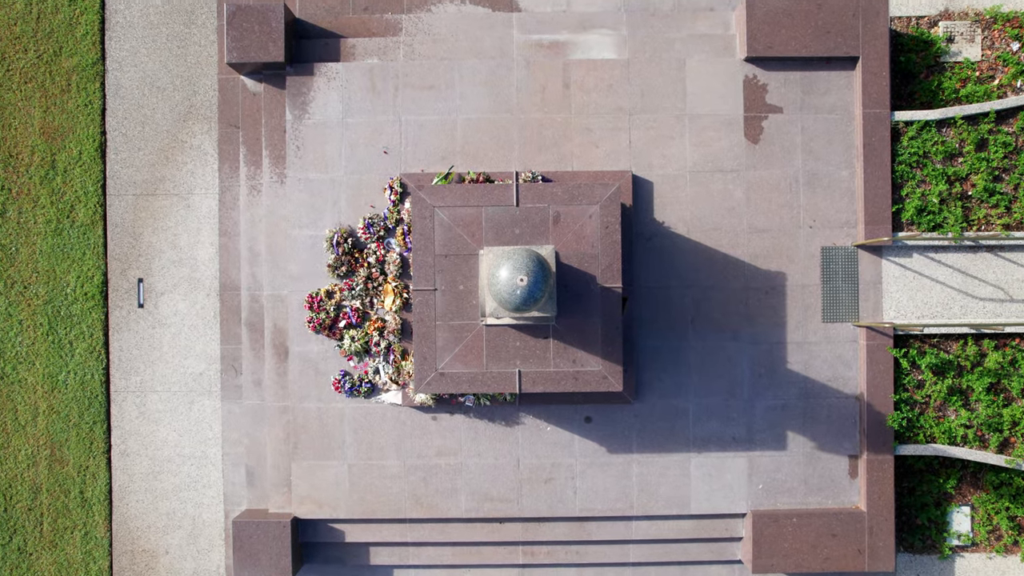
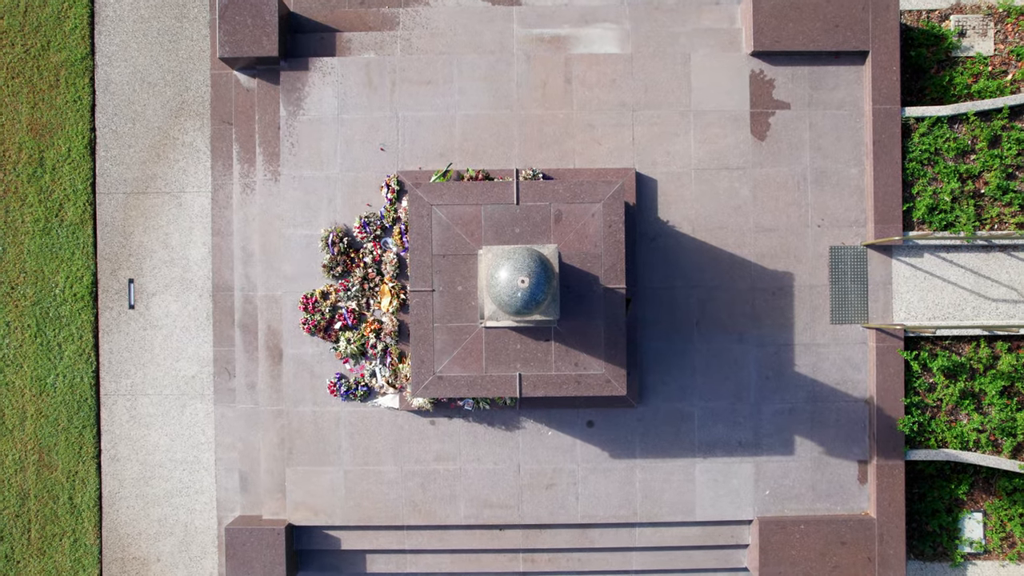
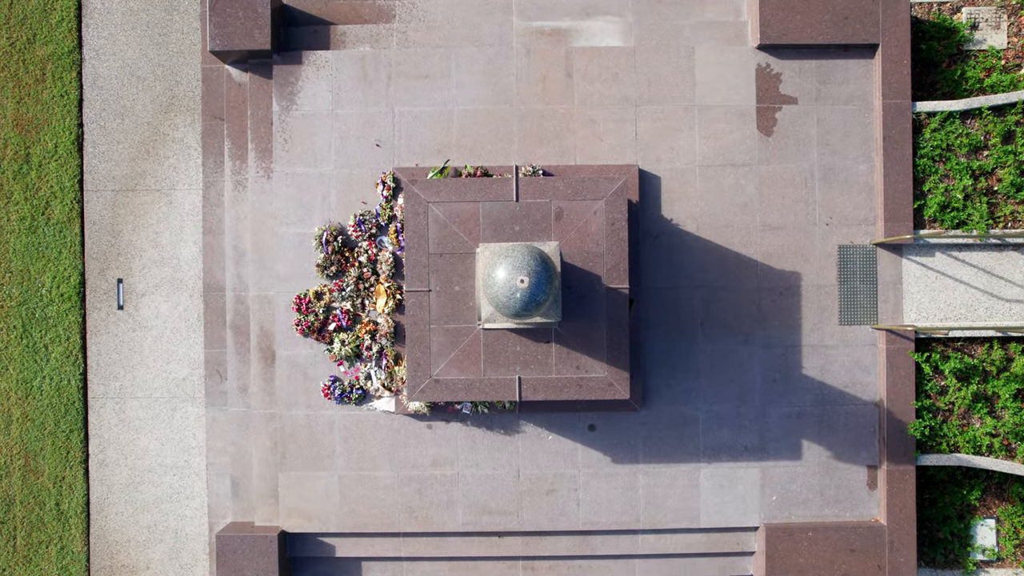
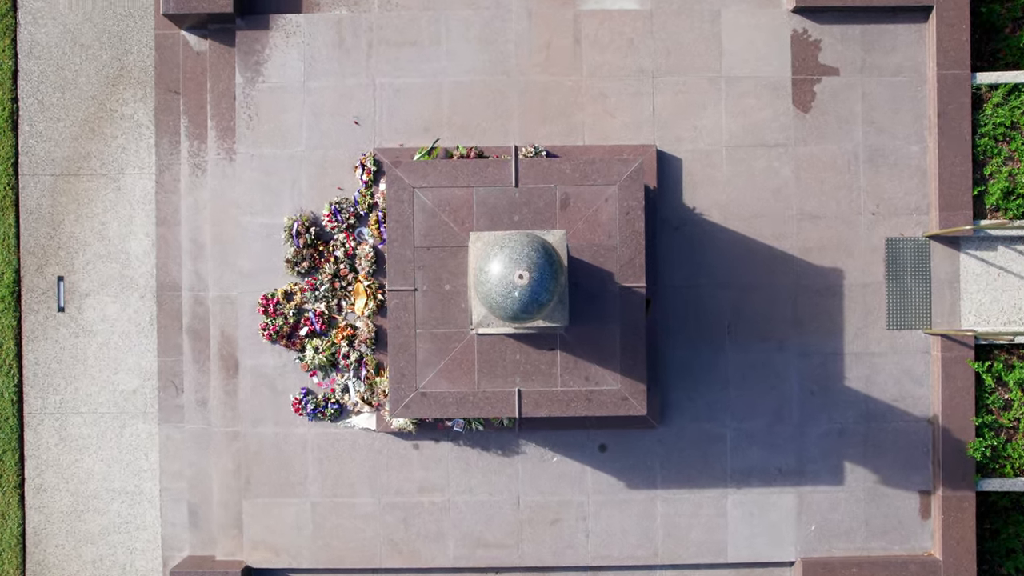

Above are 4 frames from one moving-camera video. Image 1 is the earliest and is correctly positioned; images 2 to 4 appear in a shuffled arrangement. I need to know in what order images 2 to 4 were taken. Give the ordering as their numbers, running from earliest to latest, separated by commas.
2, 3, 4
